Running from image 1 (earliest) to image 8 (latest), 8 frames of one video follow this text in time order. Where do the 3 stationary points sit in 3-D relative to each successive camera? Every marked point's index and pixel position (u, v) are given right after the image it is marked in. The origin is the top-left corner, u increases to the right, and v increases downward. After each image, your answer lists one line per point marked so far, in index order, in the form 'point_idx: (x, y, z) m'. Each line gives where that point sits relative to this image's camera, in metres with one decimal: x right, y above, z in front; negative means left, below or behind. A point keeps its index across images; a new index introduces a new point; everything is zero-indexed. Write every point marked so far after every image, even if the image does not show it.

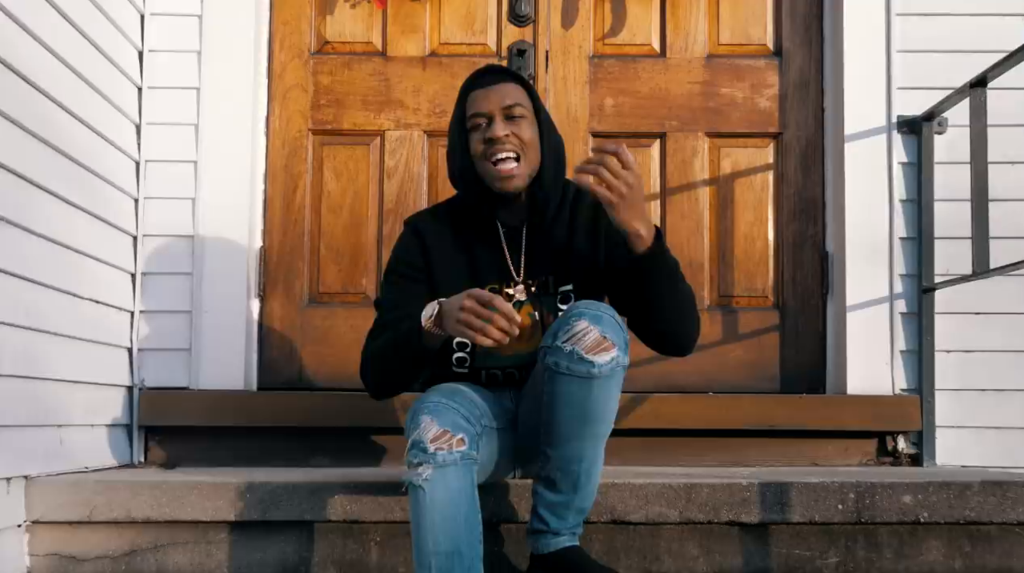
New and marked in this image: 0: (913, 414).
0: (+1.1, -0.3, +2.9) m
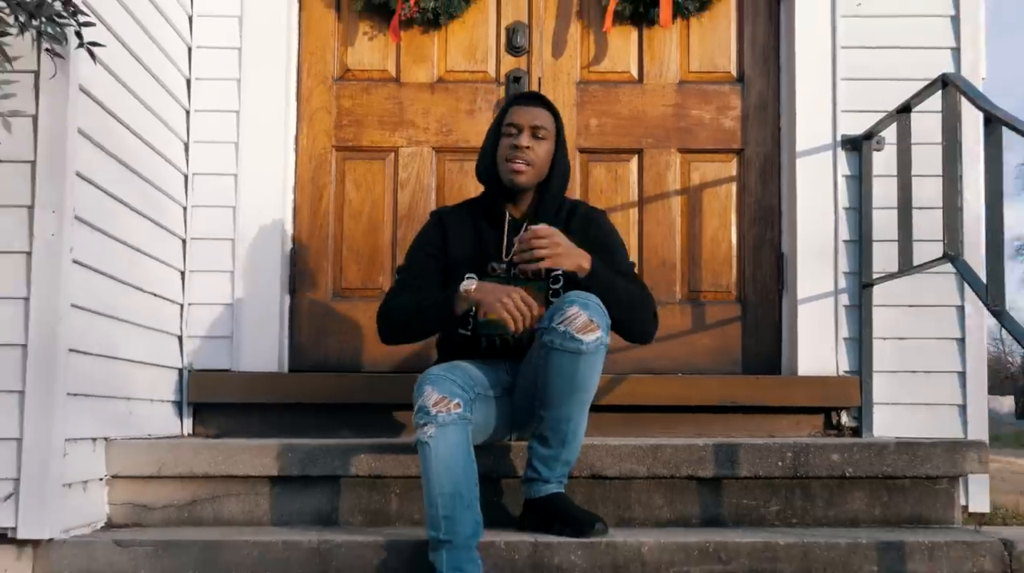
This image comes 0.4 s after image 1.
0: (+1.1, -0.3, +3.4) m
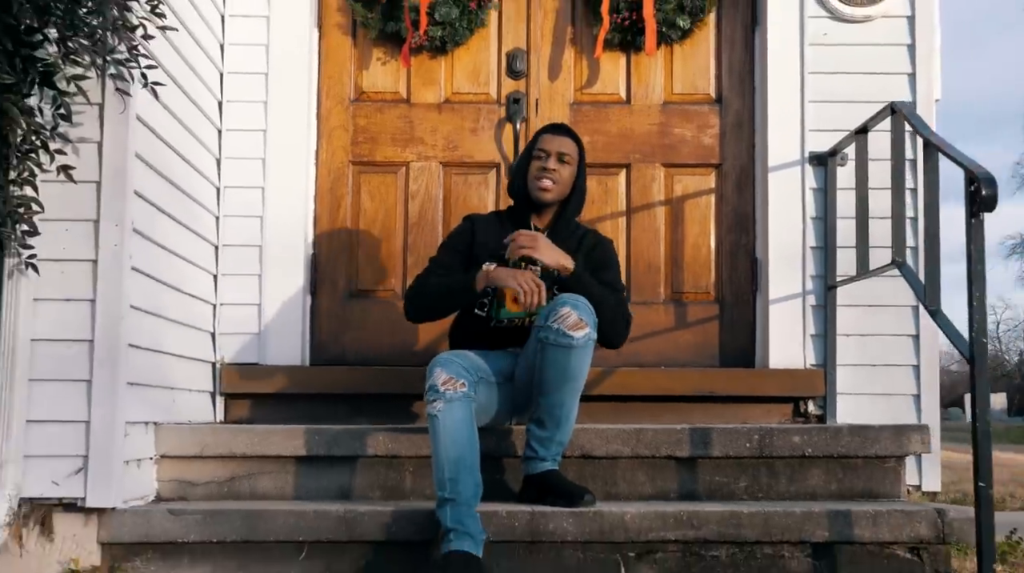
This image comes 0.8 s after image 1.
0: (+1.1, -0.3, +3.8) m
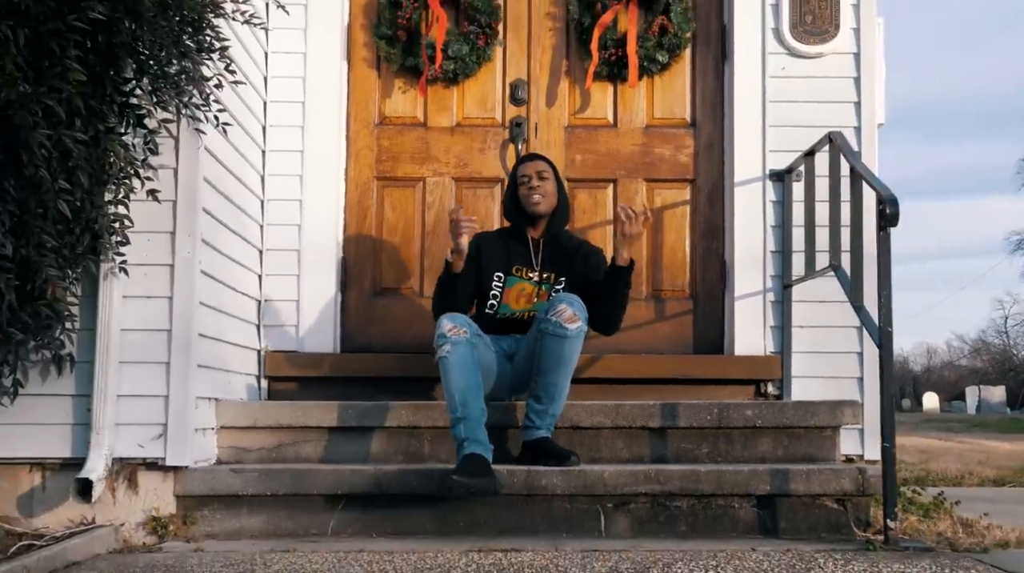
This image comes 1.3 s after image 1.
0: (+1.1, -0.3, +4.4) m
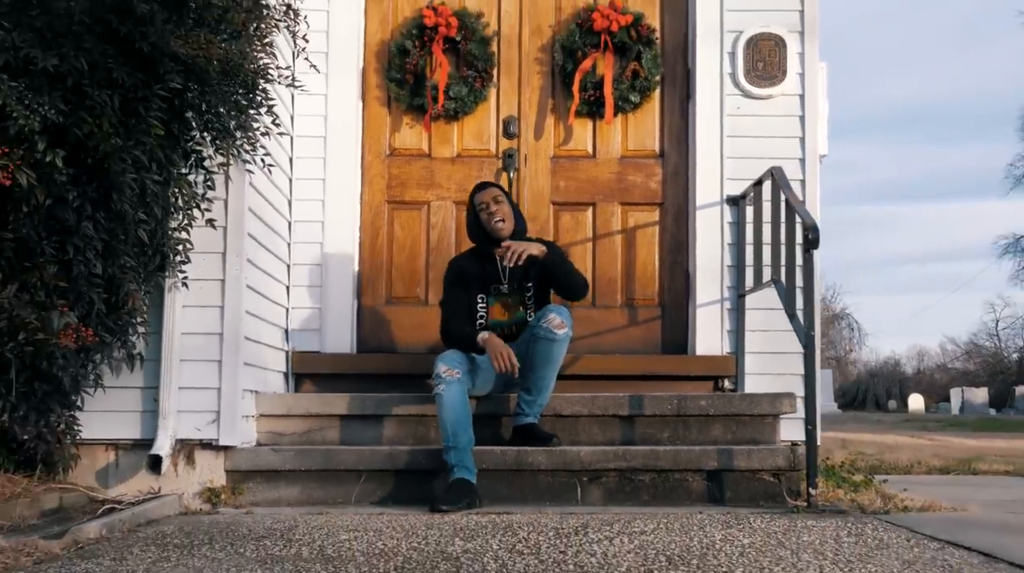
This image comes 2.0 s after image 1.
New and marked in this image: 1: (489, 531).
0: (+1.1, -0.4, +5.2) m
1: (-0.1, -0.8, +3.4) m
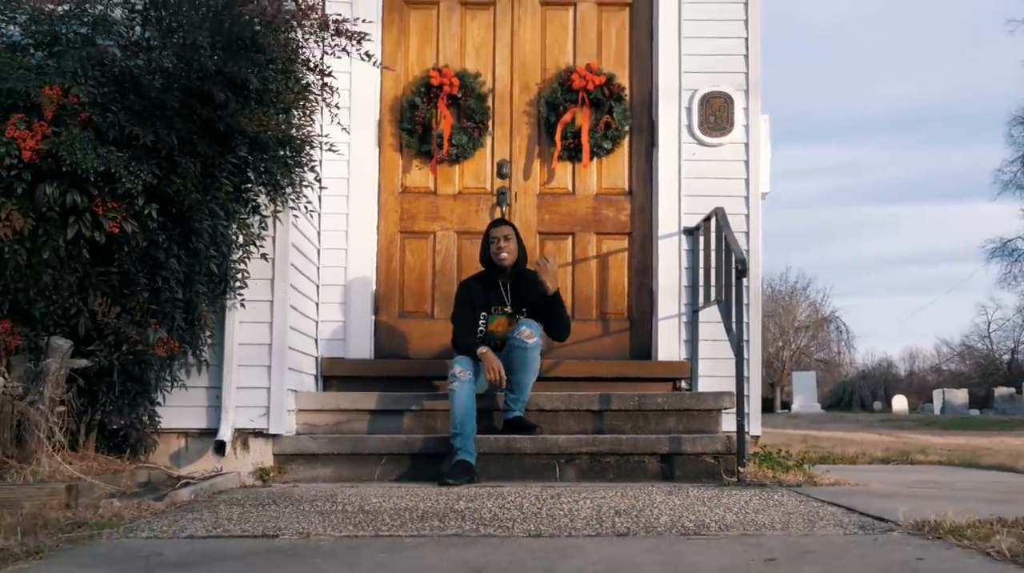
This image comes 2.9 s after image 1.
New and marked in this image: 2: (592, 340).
0: (+1.0, -0.5, +6.2) m
1: (-0.1, -0.9, +4.4) m
2: (+0.5, -0.3, +6.4) m
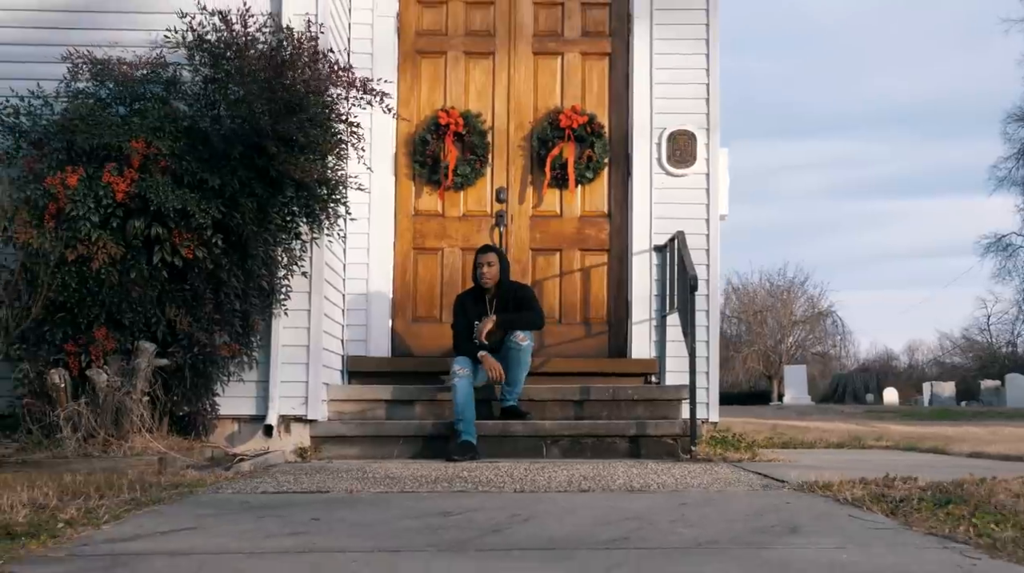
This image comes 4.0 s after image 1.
0: (+1.0, -0.5, +7.3) m
1: (-0.1, -0.9, +5.6) m
2: (+0.4, -0.4, +7.6) m
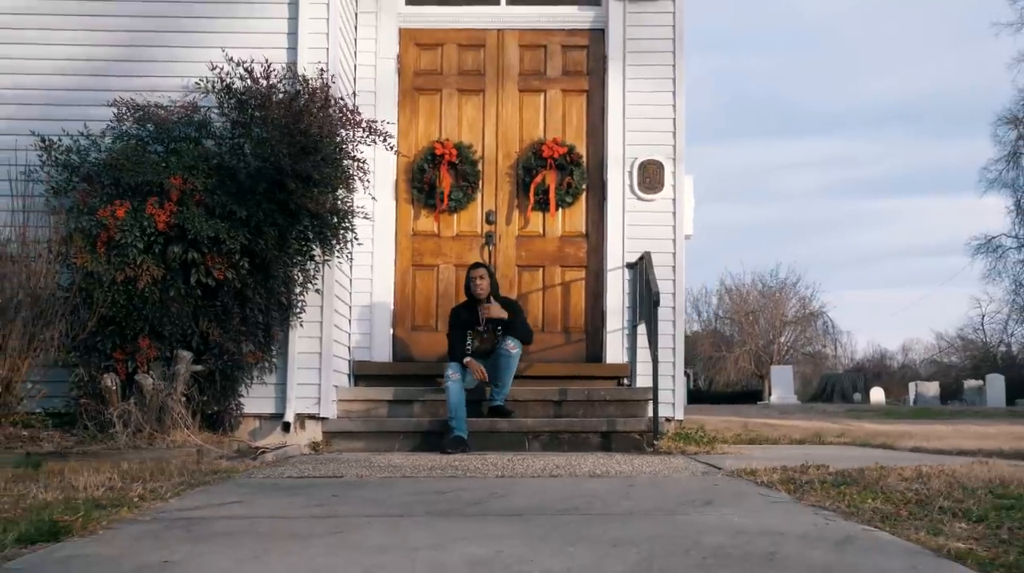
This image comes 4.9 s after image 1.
0: (+0.9, -0.6, +8.3) m
1: (-0.2, -1.0, +6.5) m
2: (+0.4, -0.5, +8.5) m
